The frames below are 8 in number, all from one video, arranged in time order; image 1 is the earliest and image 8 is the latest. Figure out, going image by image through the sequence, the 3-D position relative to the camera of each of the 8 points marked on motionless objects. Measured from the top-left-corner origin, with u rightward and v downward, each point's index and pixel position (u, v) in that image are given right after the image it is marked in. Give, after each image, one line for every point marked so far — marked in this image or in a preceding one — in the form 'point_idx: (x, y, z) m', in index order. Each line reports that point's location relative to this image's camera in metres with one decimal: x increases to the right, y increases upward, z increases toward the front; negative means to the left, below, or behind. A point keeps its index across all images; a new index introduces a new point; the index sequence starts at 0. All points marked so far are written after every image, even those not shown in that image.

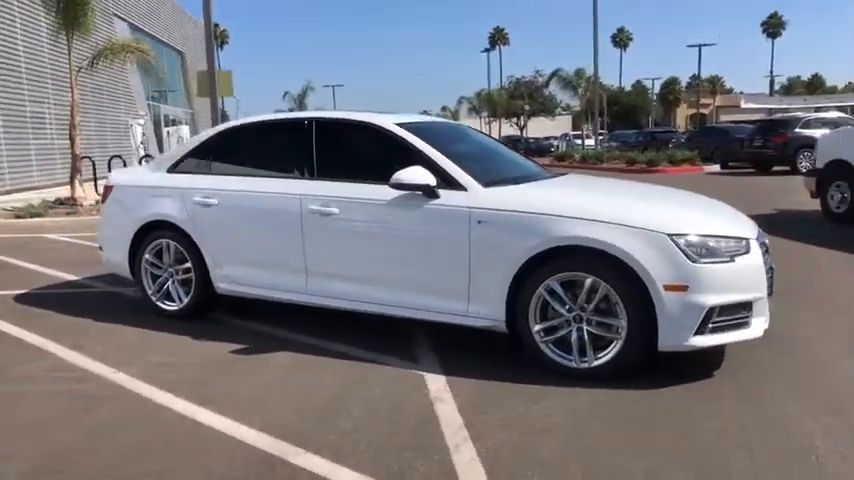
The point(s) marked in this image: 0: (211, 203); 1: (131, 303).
0: (-2.0, +0.3, +6.1) m
1: (-3.1, -0.7, +7.1) m
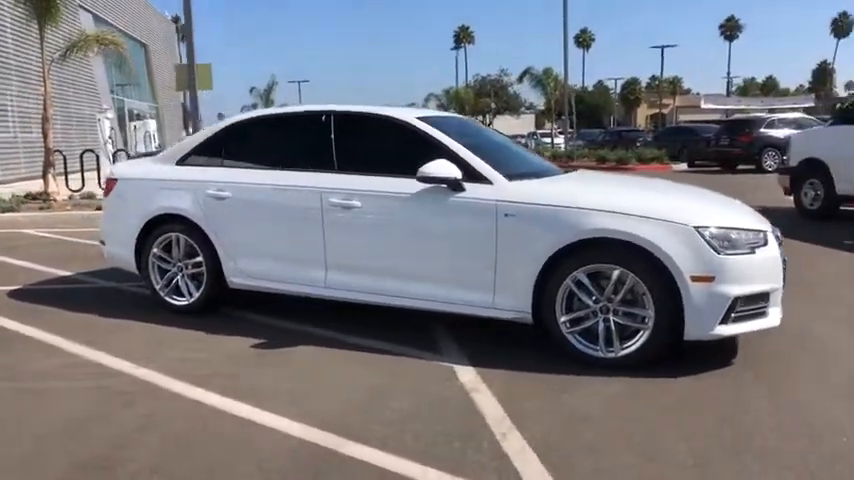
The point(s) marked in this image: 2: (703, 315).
0: (-1.8, +0.4, +6.0) m
1: (-3.0, -0.6, +7.0) m
2: (+1.9, -0.5, +4.7) m
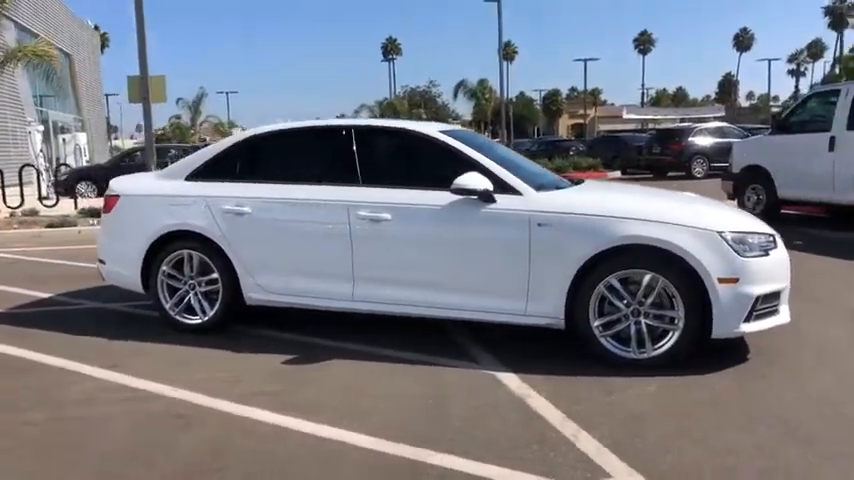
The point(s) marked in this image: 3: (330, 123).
0: (-1.6, +0.3, +6.0) m
1: (-2.9, -0.8, +6.7) m
2: (+2.3, -0.6, +5.0) m
3: (-0.9, +1.1, +6.0) m
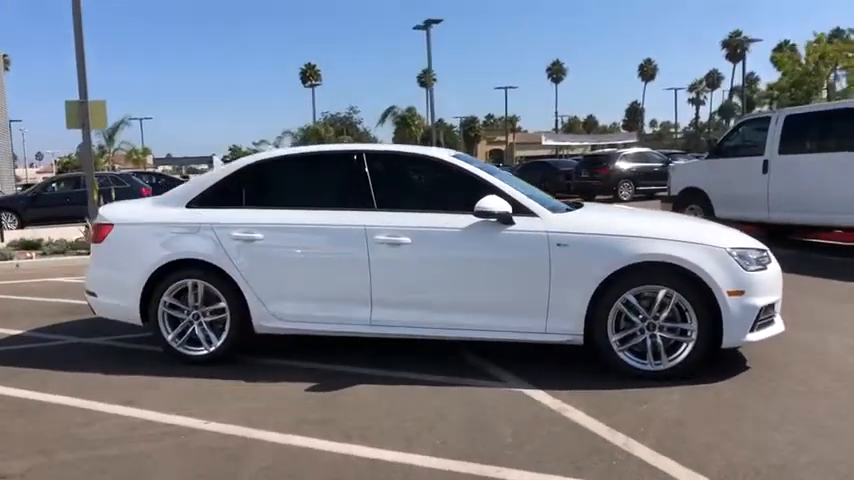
0: (-1.5, 0.0, +5.9) m
1: (-2.9, -1.1, +6.4) m
2: (+2.5, -0.7, +5.3) m
3: (-0.8, +0.8, +6.1) m
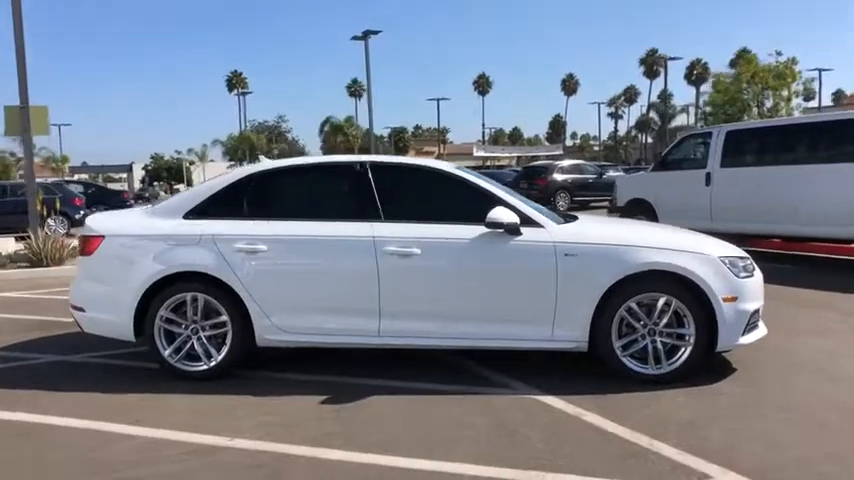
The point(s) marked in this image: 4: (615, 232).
0: (-1.4, -0.1, +5.8) m
1: (-2.9, -1.2, +6.2) m
2: (+2.6, -0.8, +5.7) m
3: (-0.7, +0.7, +6.0) m
4: (+1.6, +0.1, +5.8) m
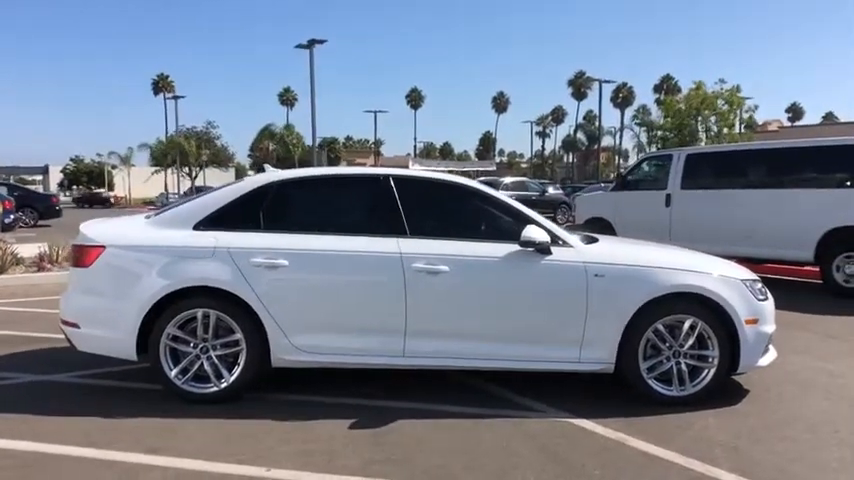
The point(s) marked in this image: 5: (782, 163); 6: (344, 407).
0: (-1.2, -0.2, +5.4) m
1: (-2.7, -1.3, +5.7) m
2: (+2.8, -1.0, +5.8) m
3: (-0.5, +0.6, +5.8) m
4: (+1.9, -0.1, +5.8) m
5: (+6.5, +1.4, +12.3) m
6: (-0.7, -1.4, +5.5) m
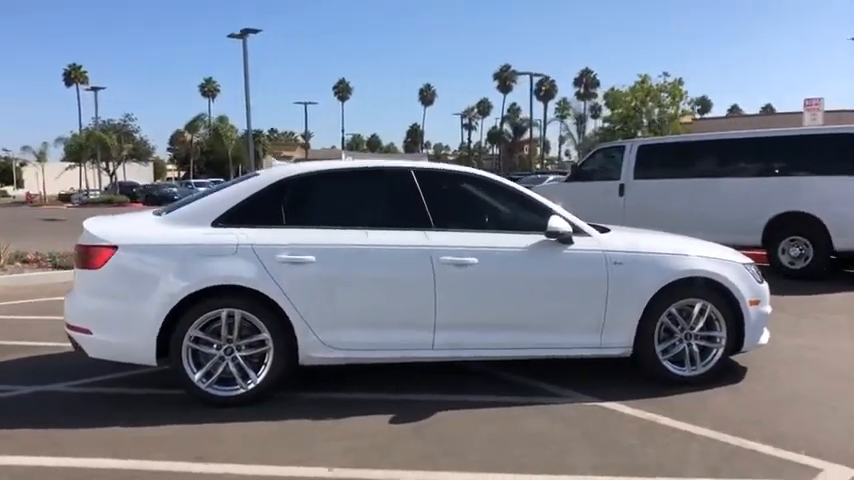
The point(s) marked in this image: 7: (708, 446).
0: (-1.0, -0.2, +5.3) m
1: (-2.4, -1.3, +5.4) m
2: (+3.0, -0.8, +6.1) m
3: (-0.3, +0.6, +5.8) m
4: (+2.0, 0.0, +6.0) m
5: (+5.9, +1.7, +12.9) m
6: (-0.4, -1.3, +5.4) m
7: (+1.9, -1.4, +4.6) m
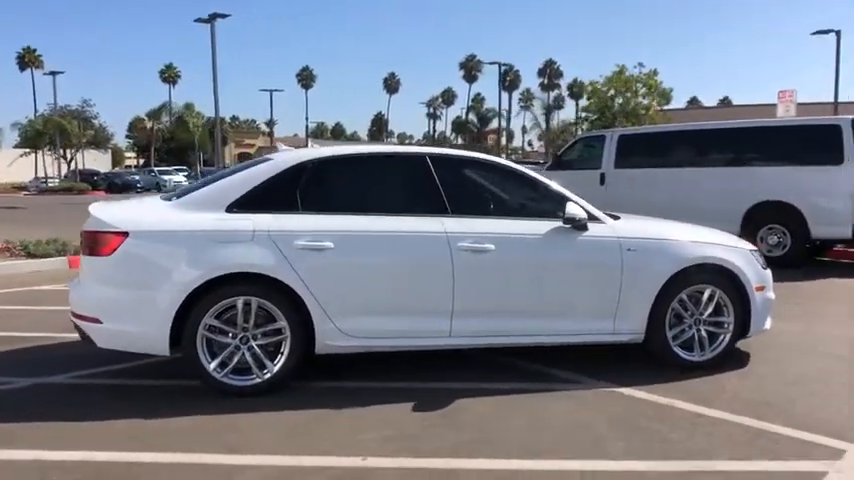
0: (-0.8, 0.0, +5.2) m
1: (-2.3, -1.2, +5.2) m
2: (+3.1, -0.7, +6.2) m
3: (-0.2, +0.8, +5.7) m
4: (+2.1, +0.1, +6.1) m
5: (+5.6, +1.9, +13.2) m
6: (-0.3, -1.2, +5.4) m
7: (+2.1, -1.3, +4.7) m
